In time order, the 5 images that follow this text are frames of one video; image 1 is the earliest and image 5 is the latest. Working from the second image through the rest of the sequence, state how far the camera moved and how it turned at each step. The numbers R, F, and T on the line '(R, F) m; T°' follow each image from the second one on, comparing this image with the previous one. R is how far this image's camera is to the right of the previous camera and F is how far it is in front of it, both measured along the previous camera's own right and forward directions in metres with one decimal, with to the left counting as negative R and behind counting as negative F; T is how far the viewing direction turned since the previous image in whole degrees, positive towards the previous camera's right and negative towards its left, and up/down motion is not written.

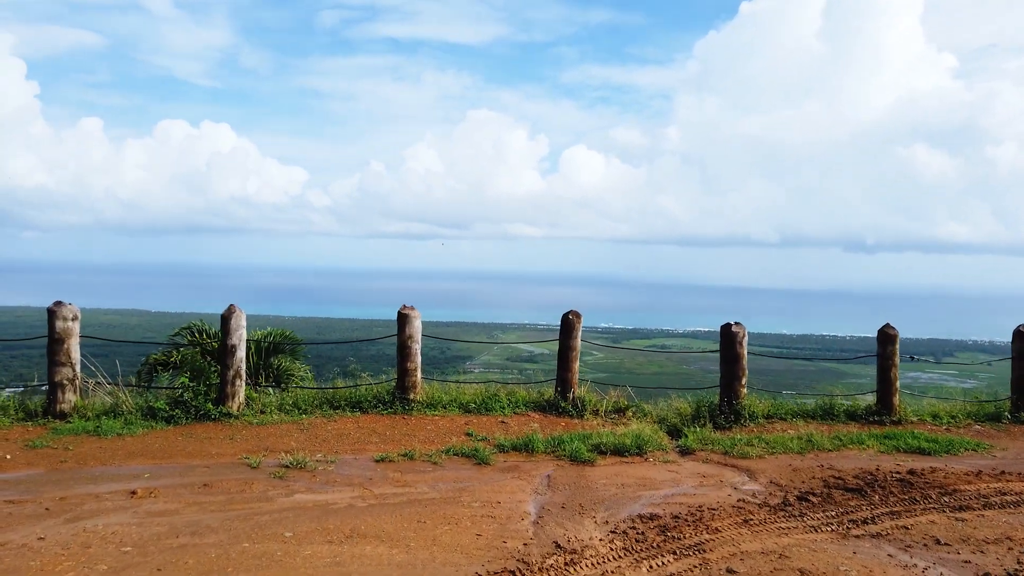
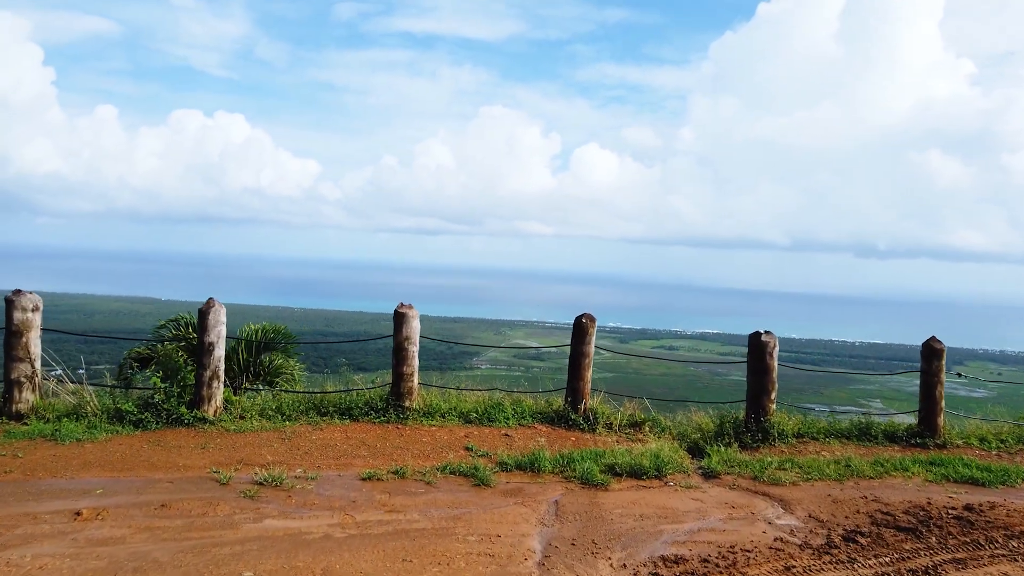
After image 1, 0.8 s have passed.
(0.0, +0.8) m; -1°
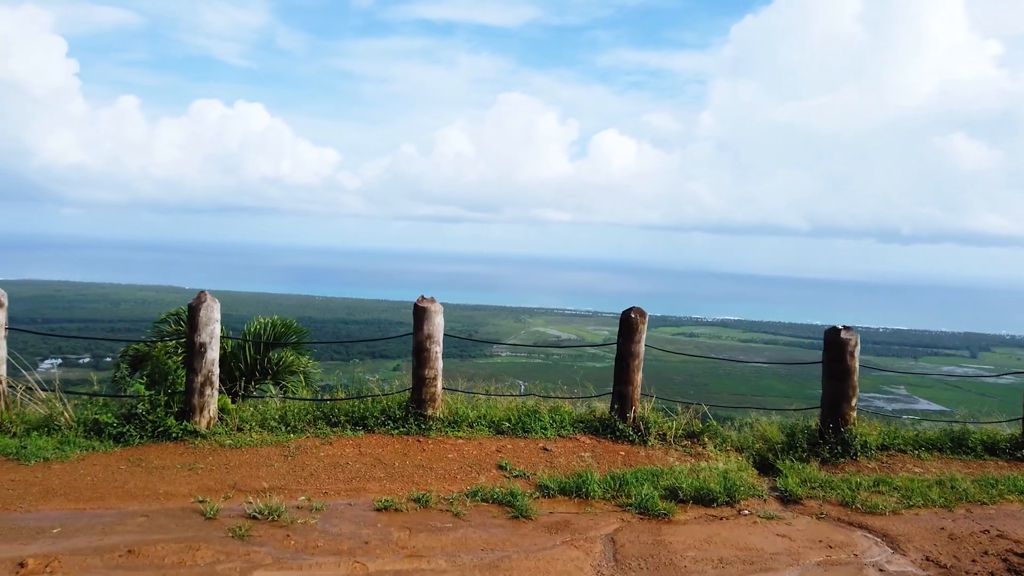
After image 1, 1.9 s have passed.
(-0.2, +1.1) m; -1°
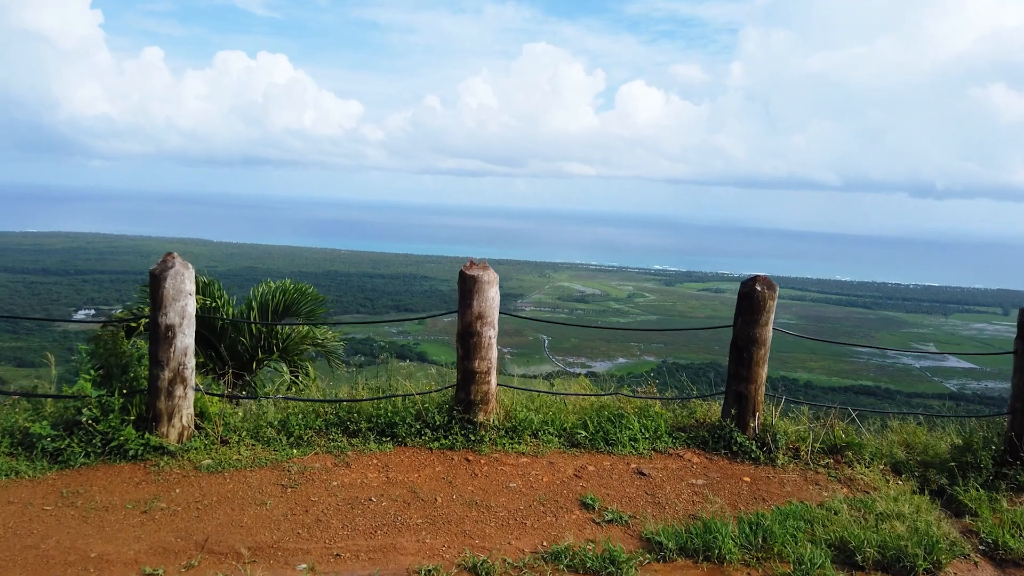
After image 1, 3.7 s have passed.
(-0.4, +1.8) m; -2°
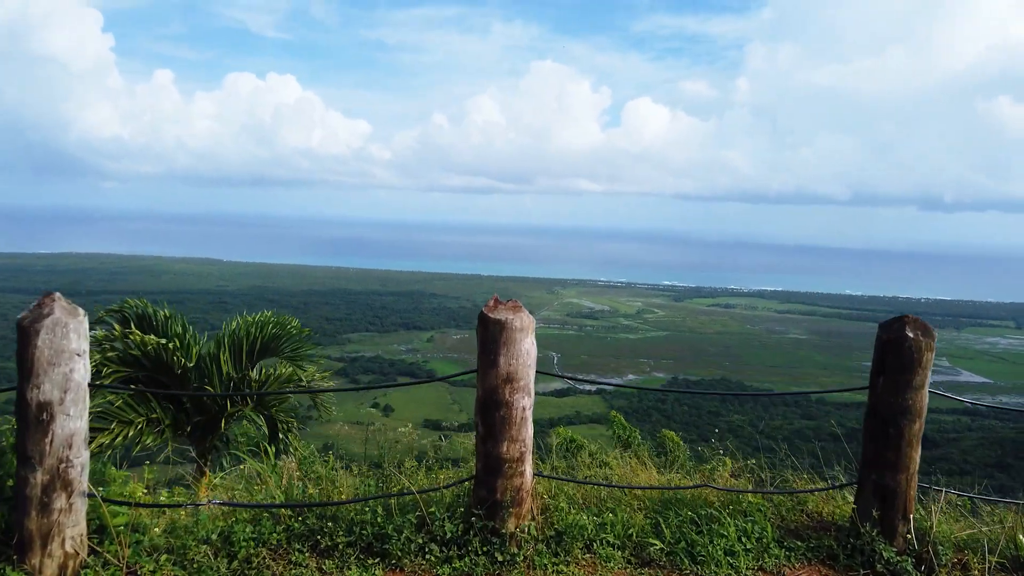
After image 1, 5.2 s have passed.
(-0.2, +1.5) m; -1°
